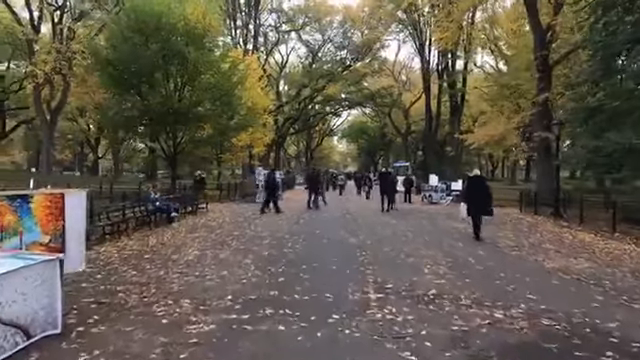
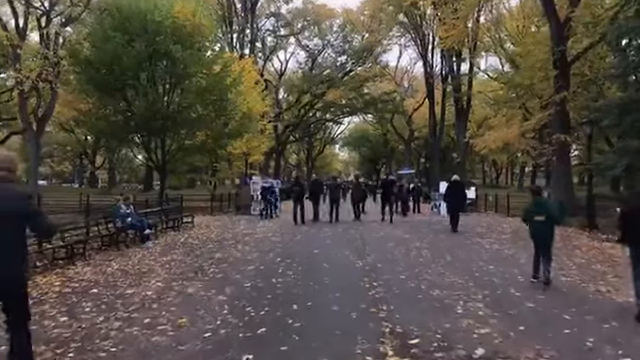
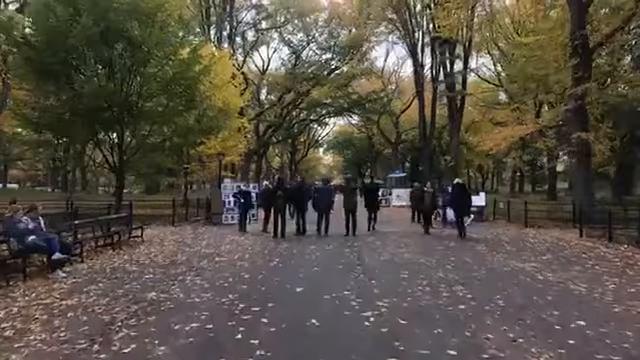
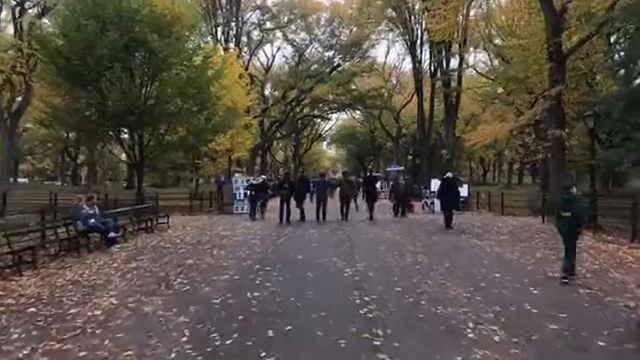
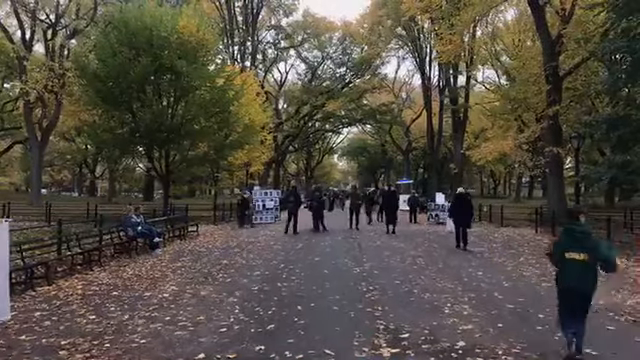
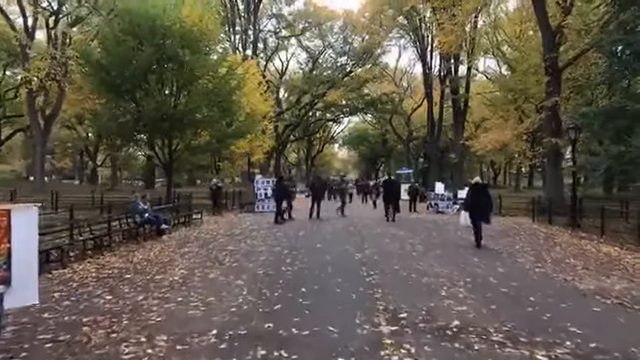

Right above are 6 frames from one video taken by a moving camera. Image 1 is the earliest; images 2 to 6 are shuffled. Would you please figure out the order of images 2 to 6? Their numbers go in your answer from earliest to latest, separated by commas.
6, 5, 2, 4, 3
